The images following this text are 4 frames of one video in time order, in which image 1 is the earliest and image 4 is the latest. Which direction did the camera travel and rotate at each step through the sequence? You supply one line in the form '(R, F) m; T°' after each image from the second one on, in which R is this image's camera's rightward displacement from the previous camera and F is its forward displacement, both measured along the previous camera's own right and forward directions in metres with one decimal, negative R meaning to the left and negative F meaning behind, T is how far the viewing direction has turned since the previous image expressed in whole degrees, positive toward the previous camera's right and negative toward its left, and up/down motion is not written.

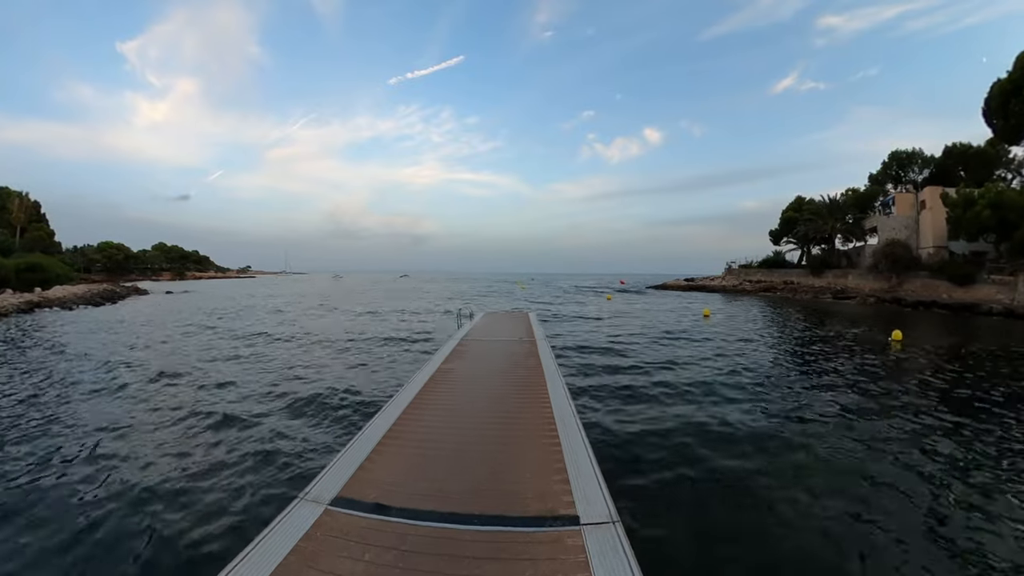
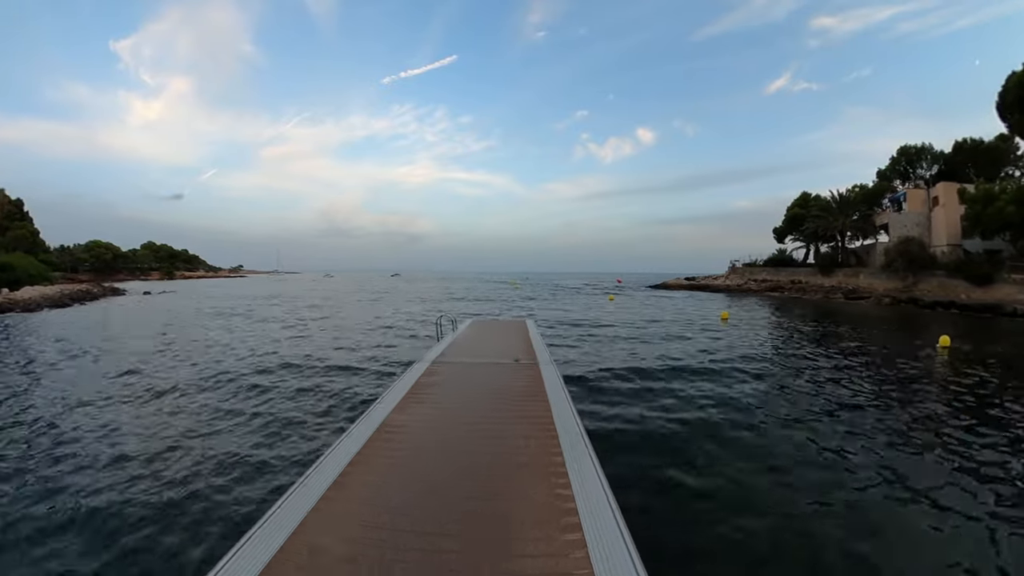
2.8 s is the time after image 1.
(-0.1, +1.4) m; +1°
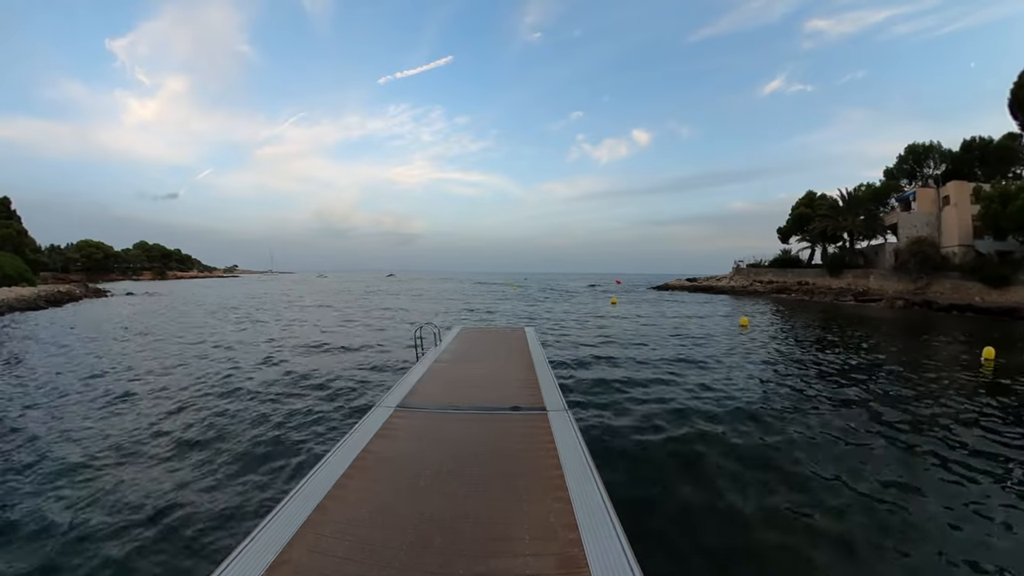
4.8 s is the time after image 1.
(-0.1, +1.0) m; +1°
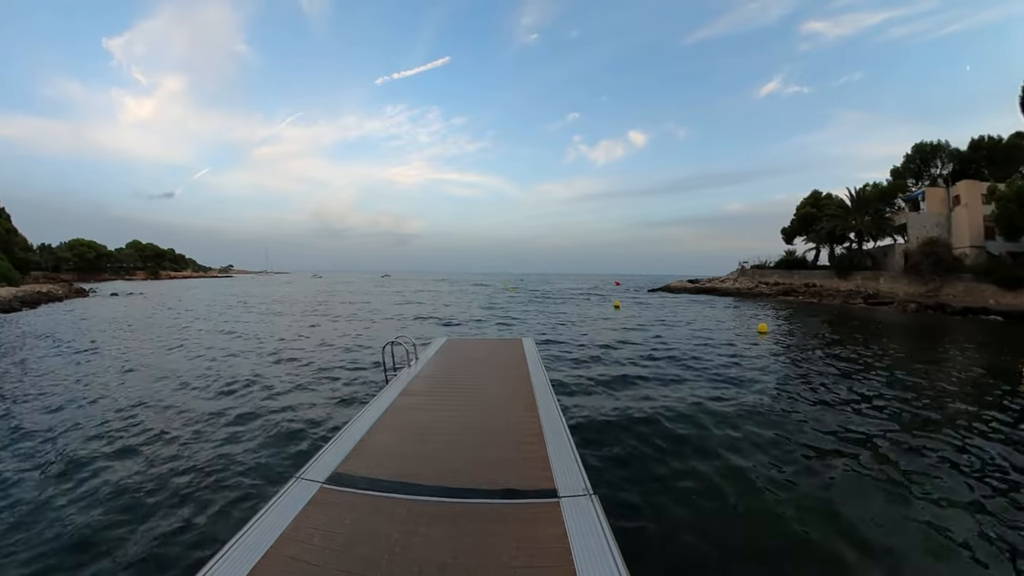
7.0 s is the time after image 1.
(-0.1, +0.9) m; 0°
